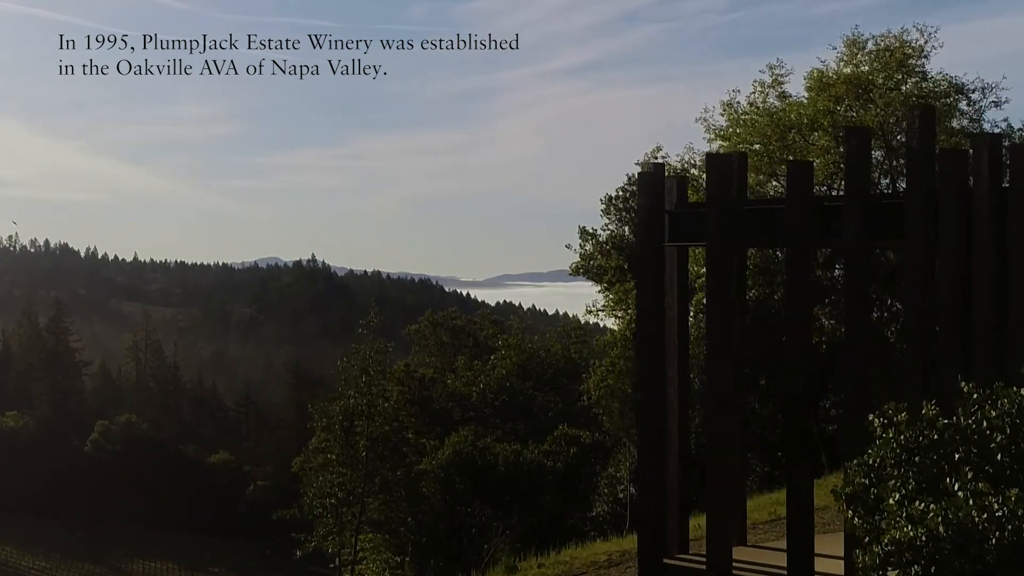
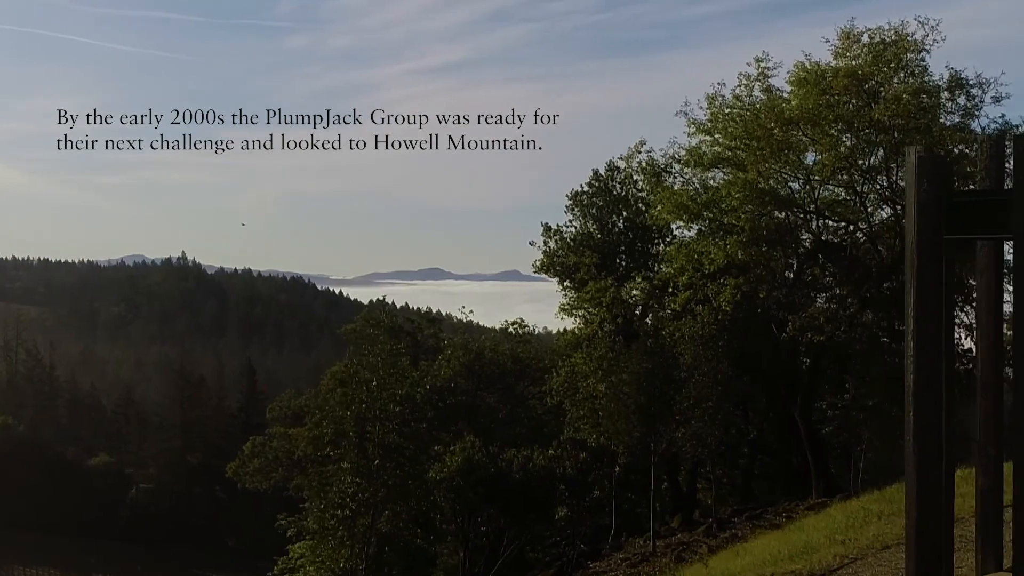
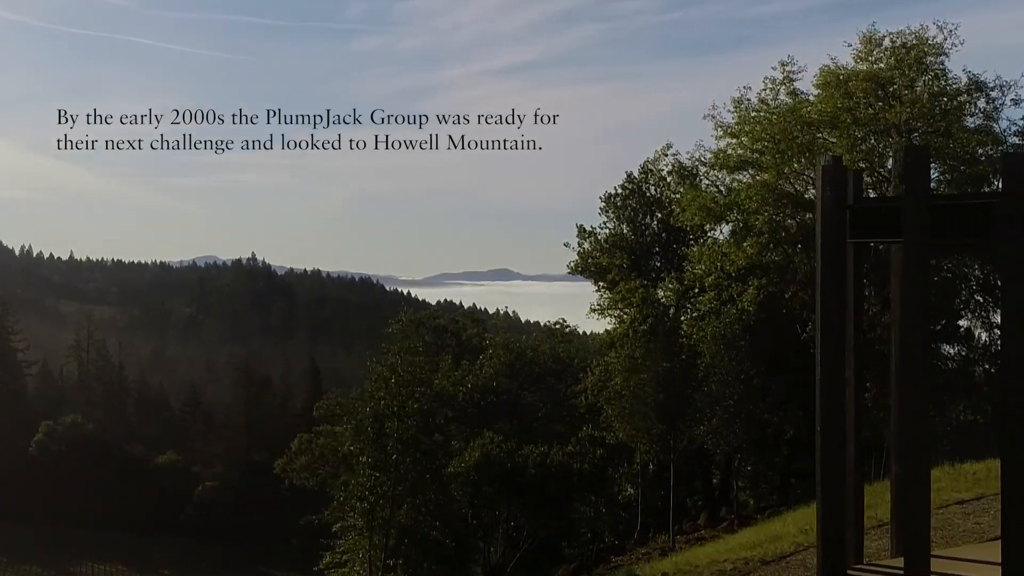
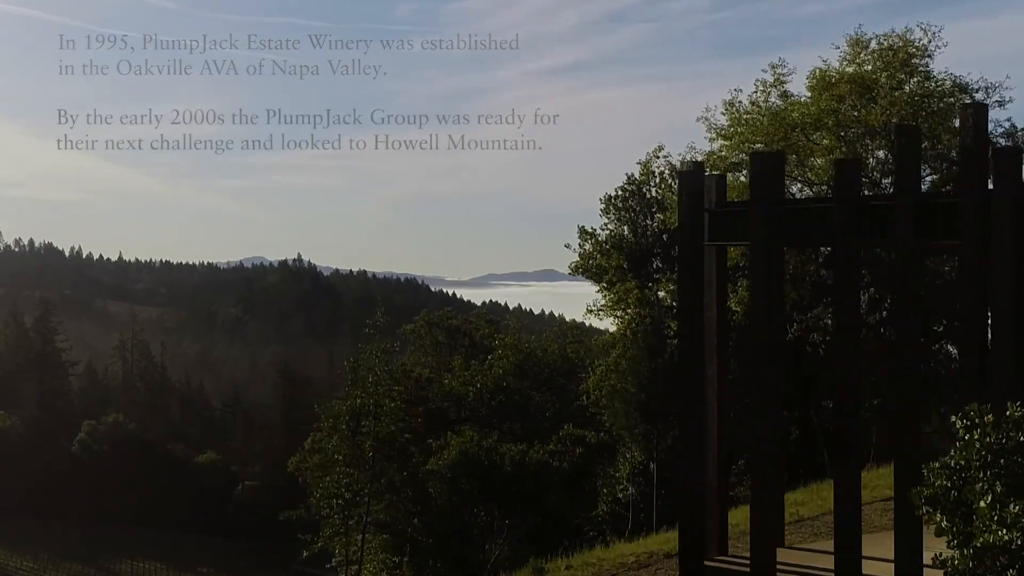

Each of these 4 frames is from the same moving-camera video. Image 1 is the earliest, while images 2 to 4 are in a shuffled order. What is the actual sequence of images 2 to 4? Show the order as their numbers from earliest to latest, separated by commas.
4, 3, 2
